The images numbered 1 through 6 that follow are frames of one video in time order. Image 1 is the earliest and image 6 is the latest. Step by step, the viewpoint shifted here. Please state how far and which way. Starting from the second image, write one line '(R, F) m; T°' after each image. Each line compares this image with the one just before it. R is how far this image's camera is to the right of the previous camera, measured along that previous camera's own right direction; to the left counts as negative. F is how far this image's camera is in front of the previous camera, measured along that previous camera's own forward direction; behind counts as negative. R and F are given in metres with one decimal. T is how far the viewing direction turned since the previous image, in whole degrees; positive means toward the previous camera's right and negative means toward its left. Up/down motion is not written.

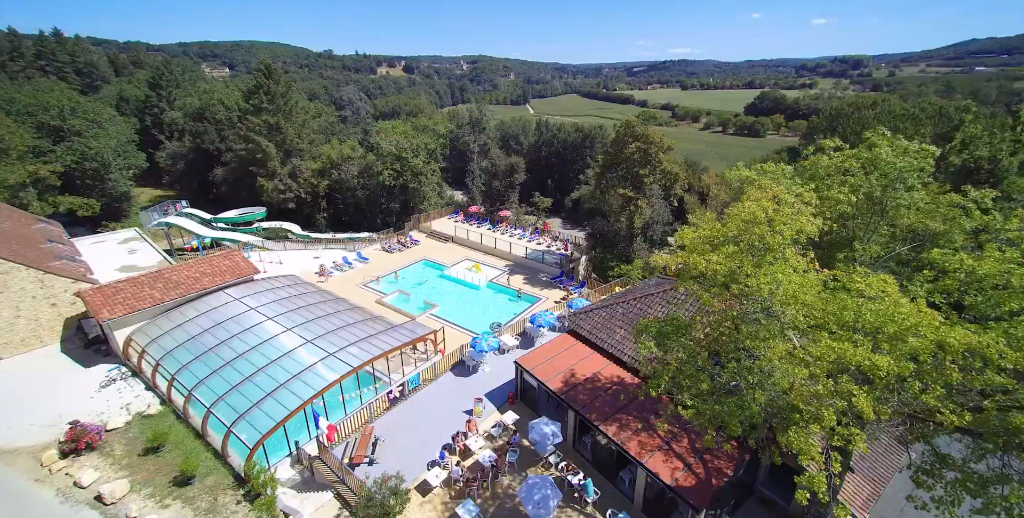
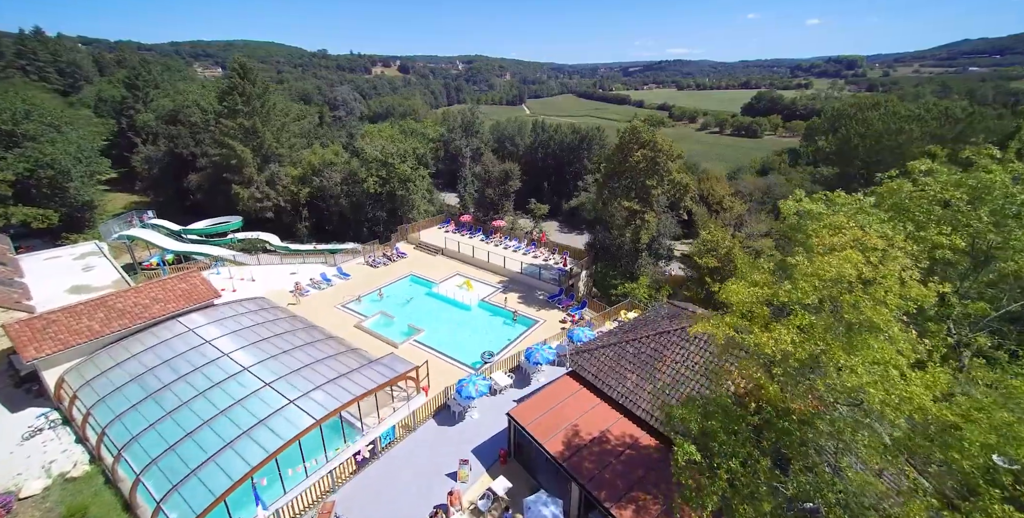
(+0.2, +3.2) m; 0°
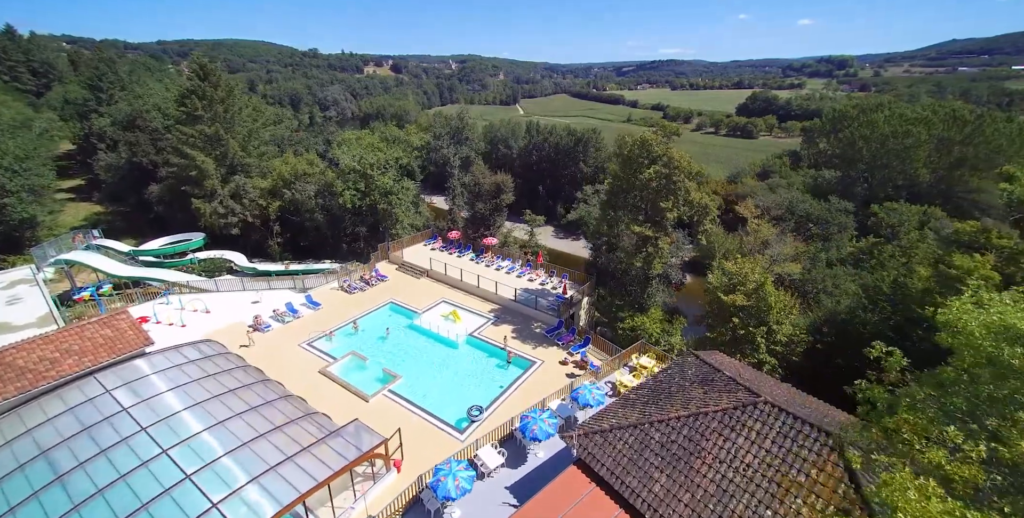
(+0.2, +4.3) m; +1°
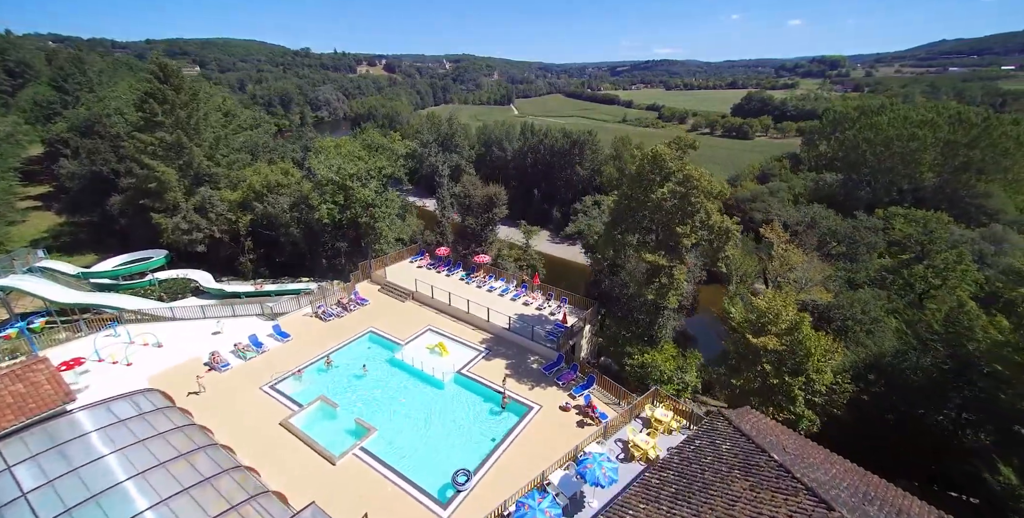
(+0.1, +3.5) m; +1°
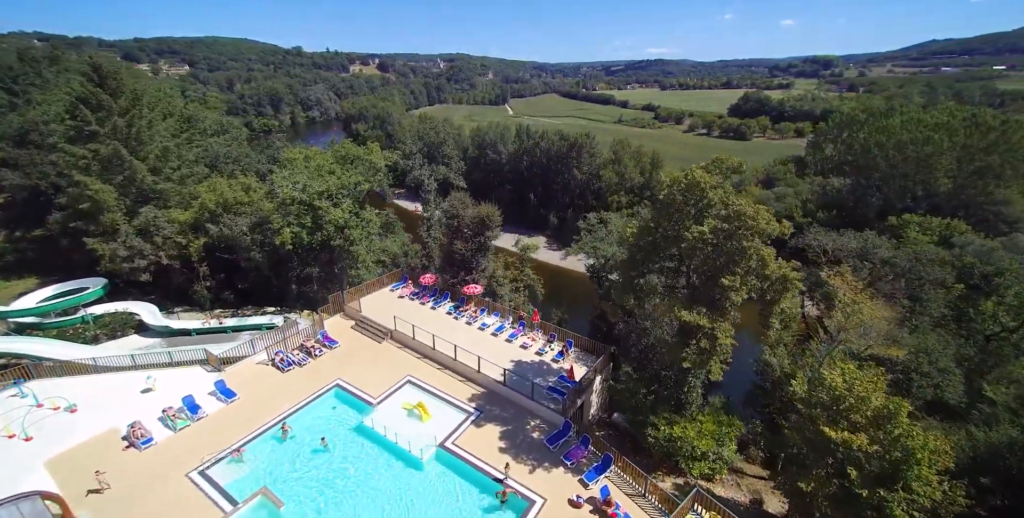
(0.0, +5.1) m; +1°
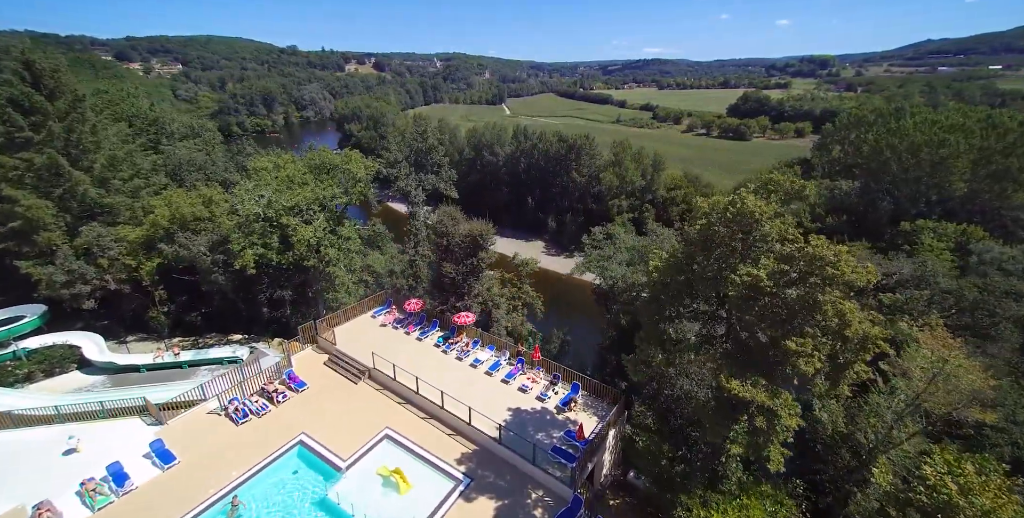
(0.0, +4.0) m; 0°
